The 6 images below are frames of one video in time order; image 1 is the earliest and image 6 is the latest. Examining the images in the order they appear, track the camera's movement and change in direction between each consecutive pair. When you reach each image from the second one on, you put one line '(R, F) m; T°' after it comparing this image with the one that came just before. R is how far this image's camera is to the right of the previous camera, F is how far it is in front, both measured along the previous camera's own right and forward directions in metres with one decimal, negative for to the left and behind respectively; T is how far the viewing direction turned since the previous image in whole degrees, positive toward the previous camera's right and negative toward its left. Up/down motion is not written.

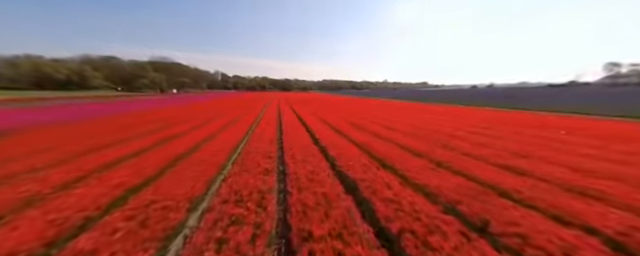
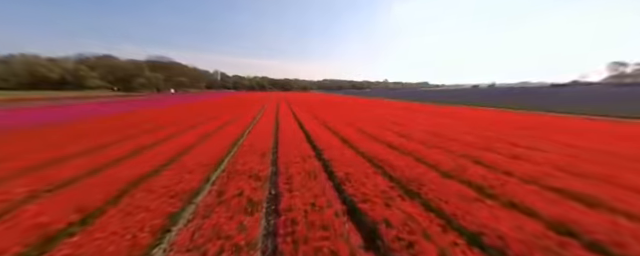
(-0.1, +1.4) m; 0°
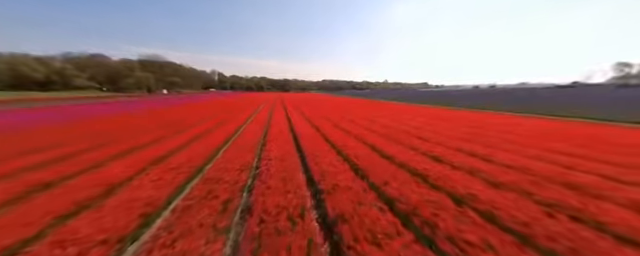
(0.0, +2.6) m; 0°
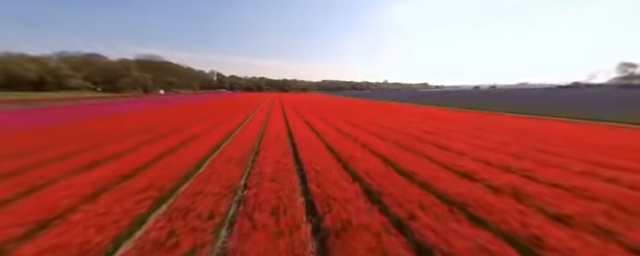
(-0.1, +1.3) m; 0°
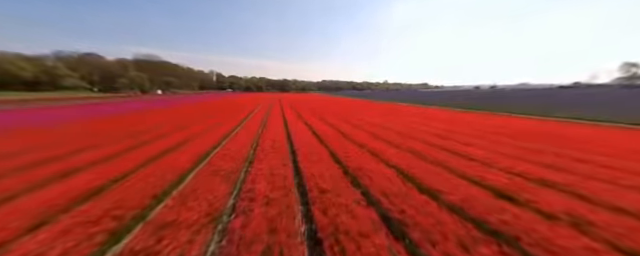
(-0.1, +1.0) m; 0°
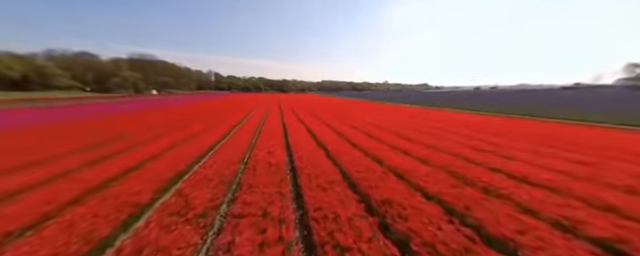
(-0.3, +1.6) m; 0°
